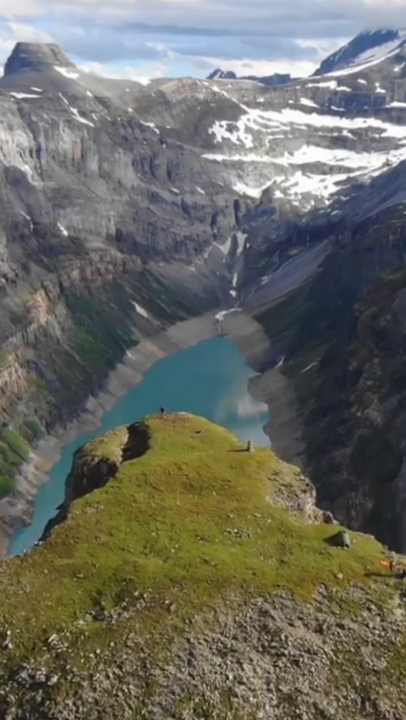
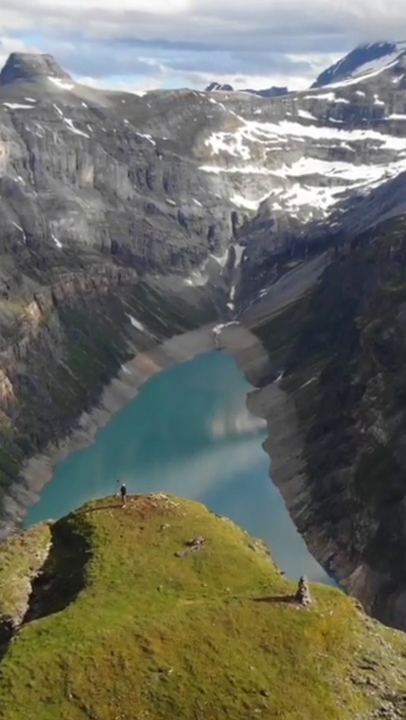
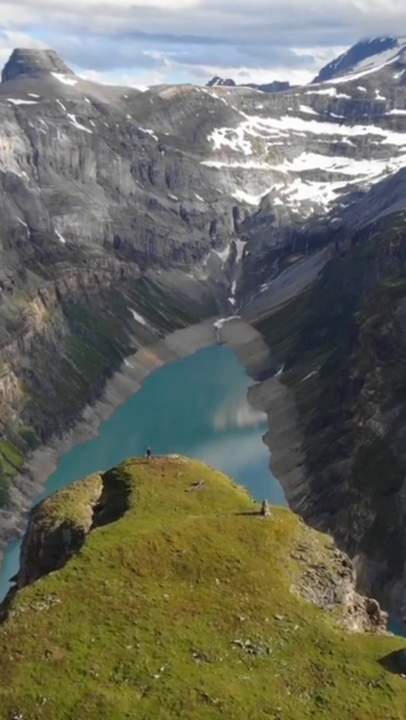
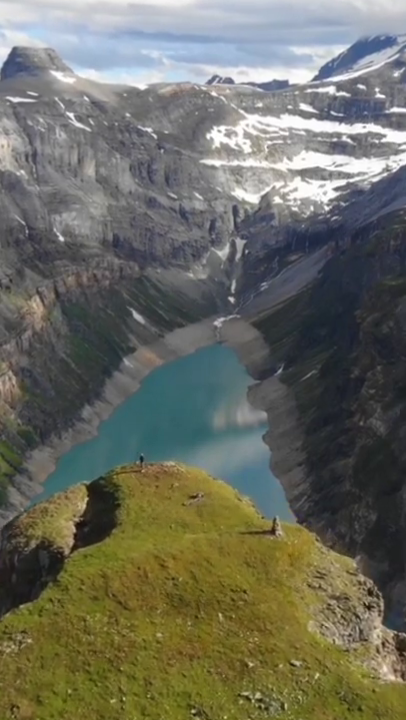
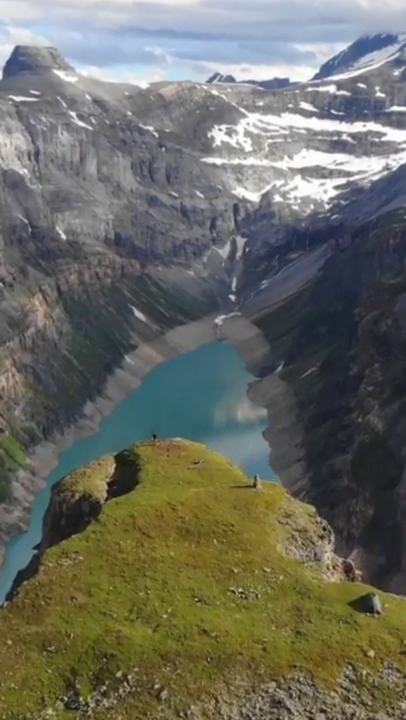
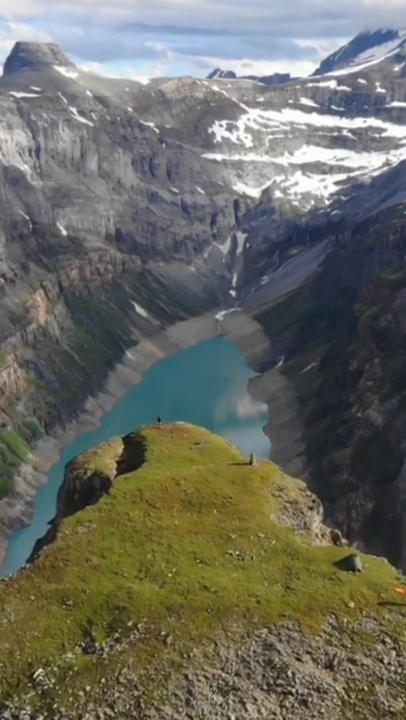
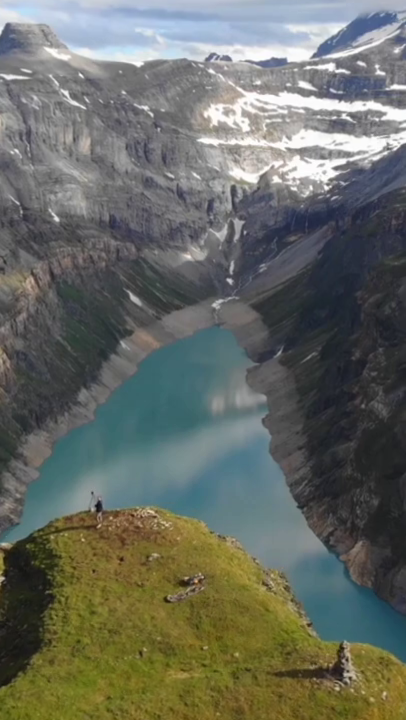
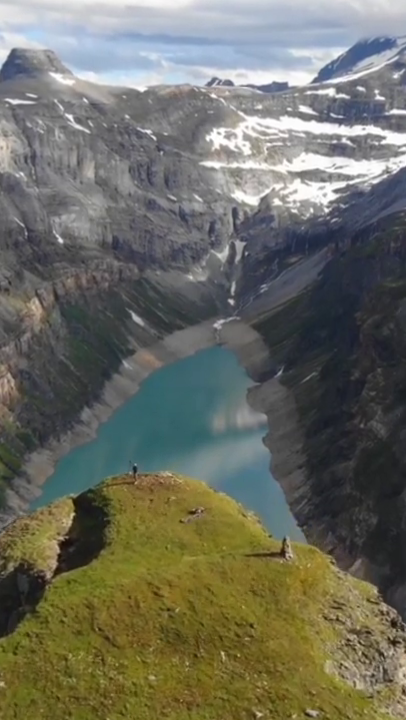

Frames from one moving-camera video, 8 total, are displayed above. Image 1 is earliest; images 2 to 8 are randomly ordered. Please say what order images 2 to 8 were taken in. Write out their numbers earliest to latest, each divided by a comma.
6, 5, 3, 4, 8, 2, 7
